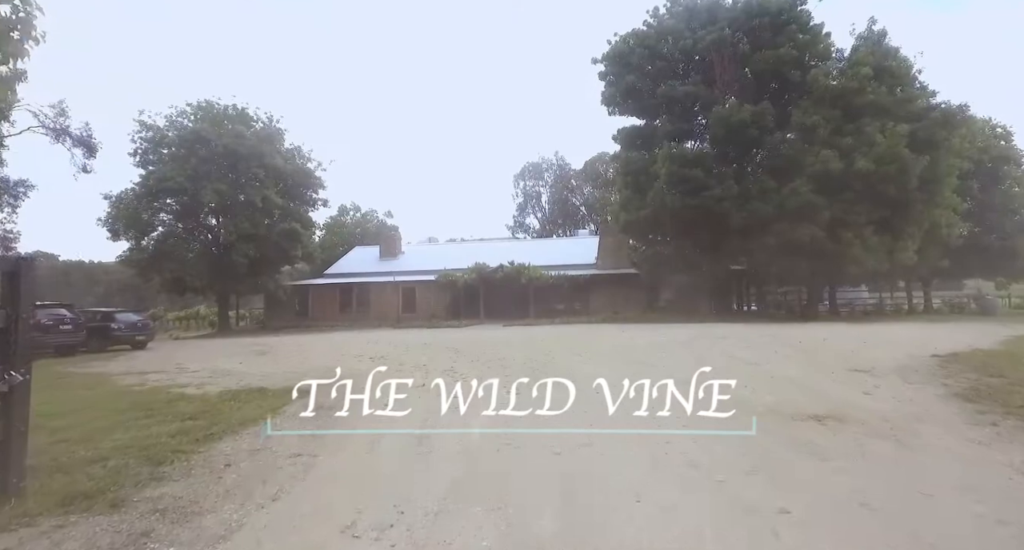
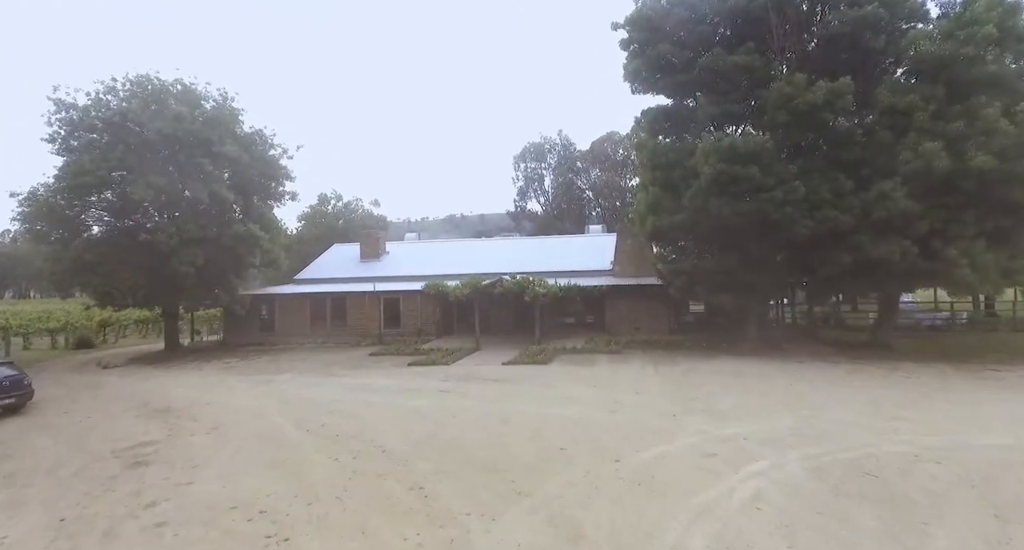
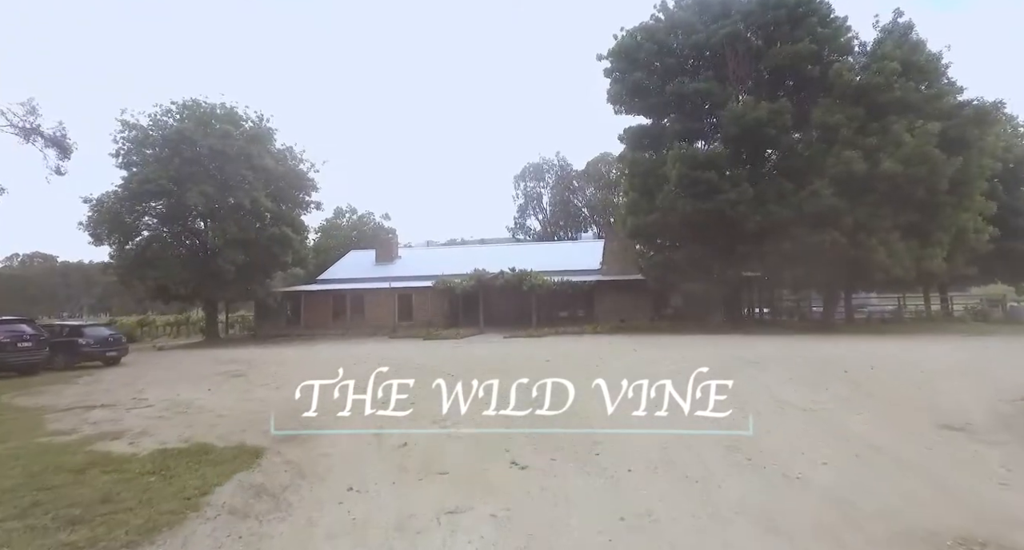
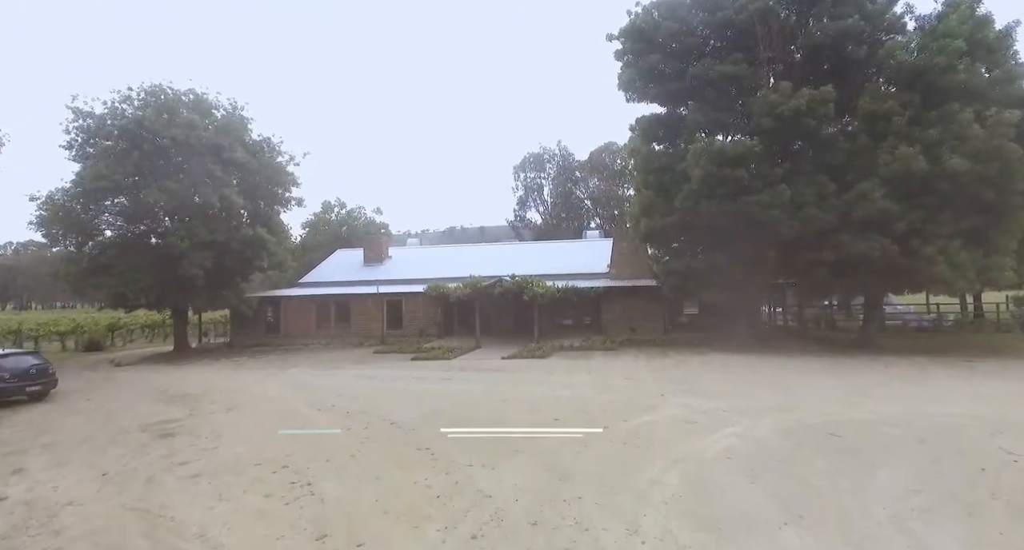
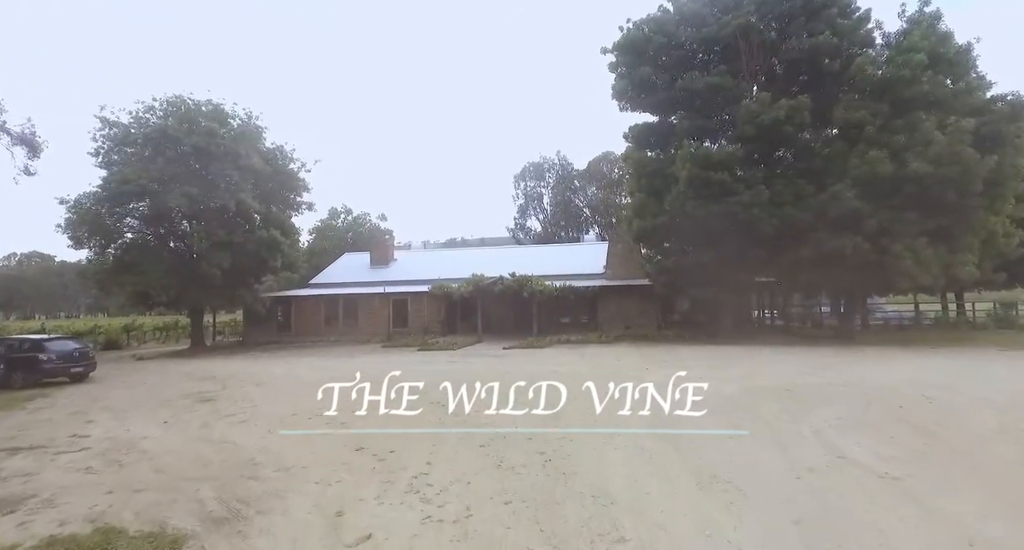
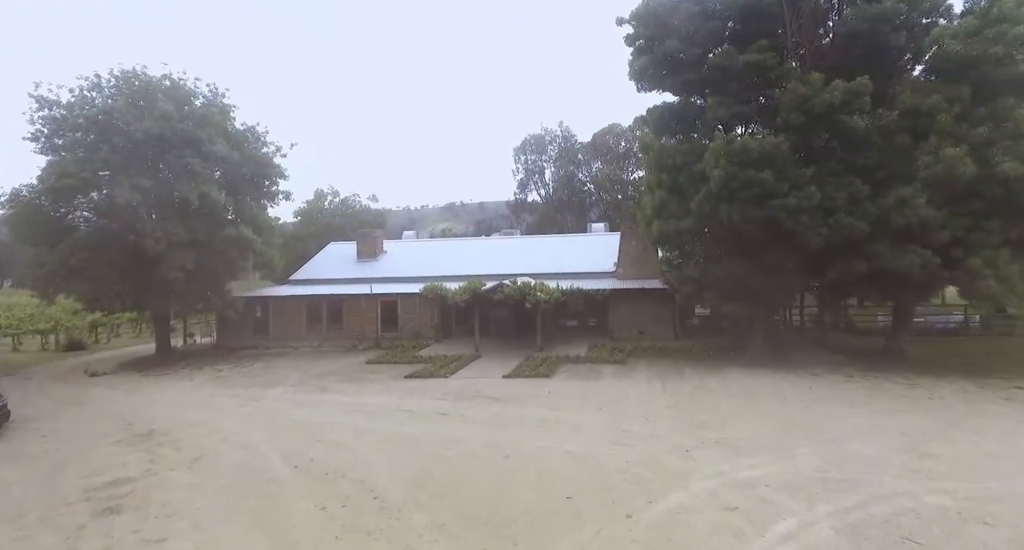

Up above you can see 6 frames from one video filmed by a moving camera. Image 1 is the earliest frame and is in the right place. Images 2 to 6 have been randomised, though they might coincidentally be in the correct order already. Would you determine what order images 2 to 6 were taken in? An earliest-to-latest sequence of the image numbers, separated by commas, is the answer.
3, 5, 4, 2, 6
